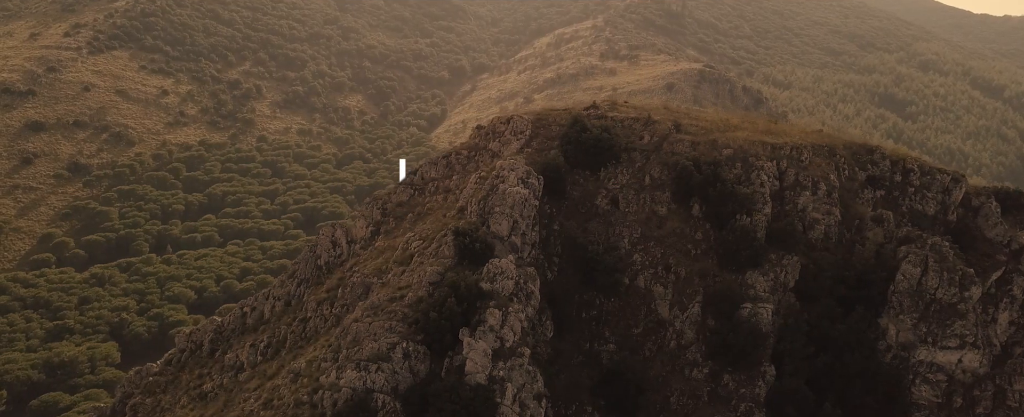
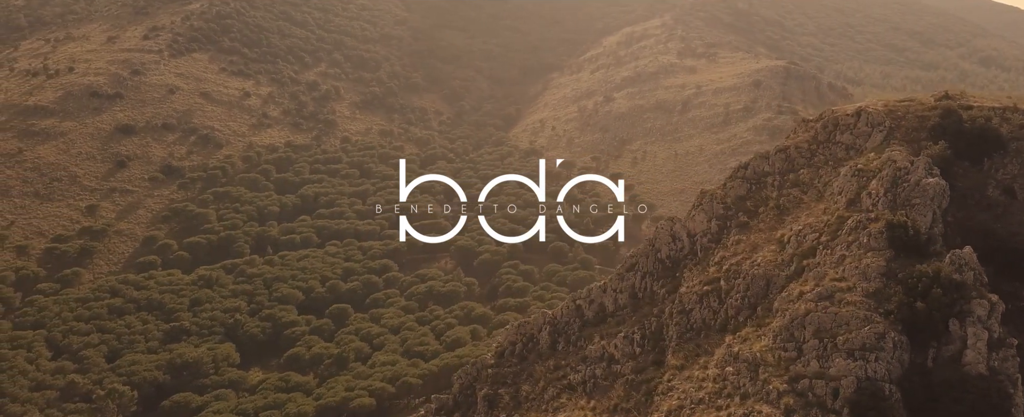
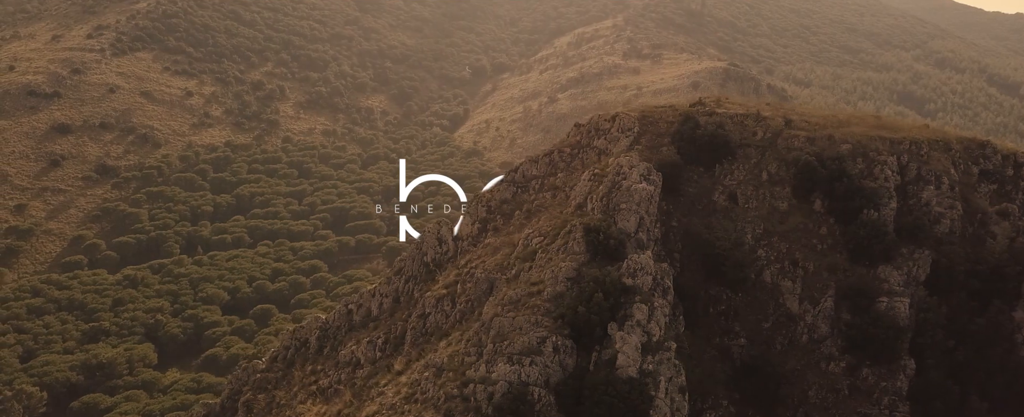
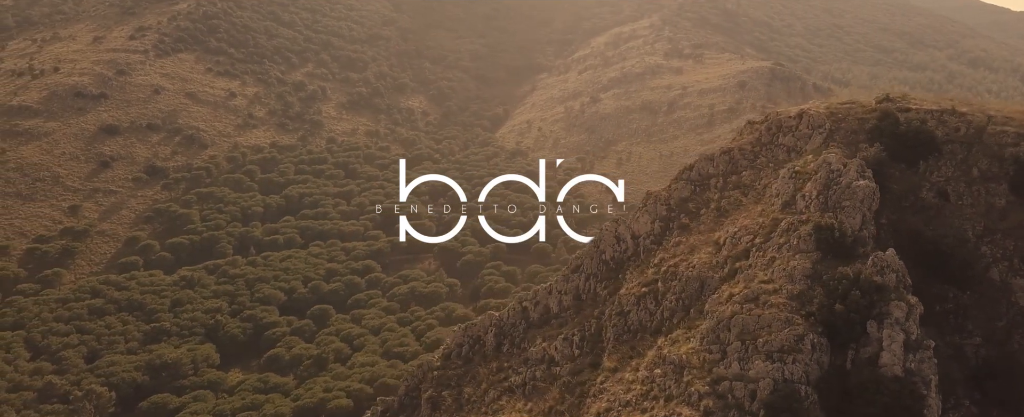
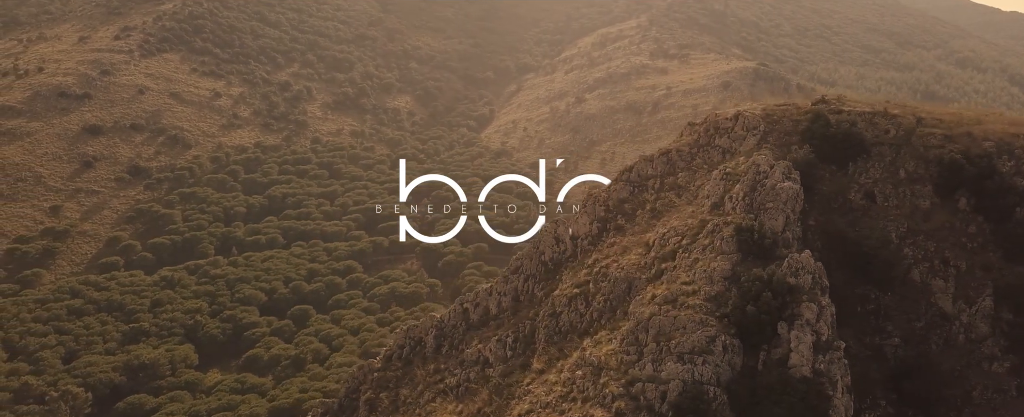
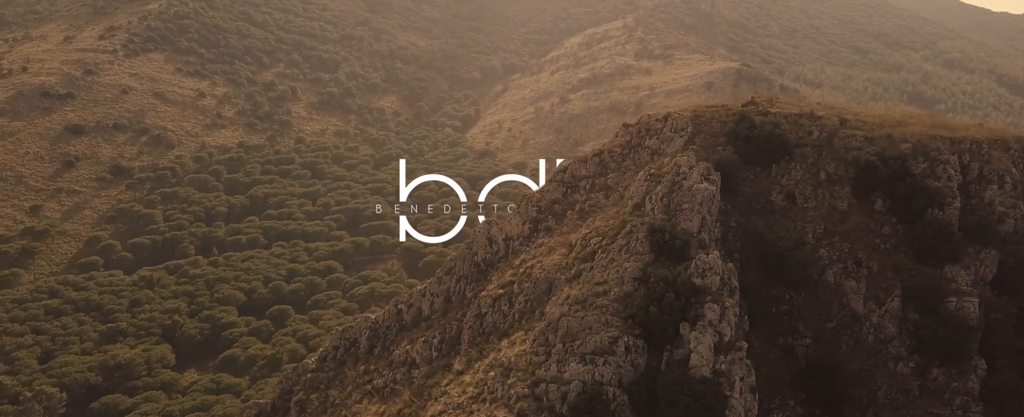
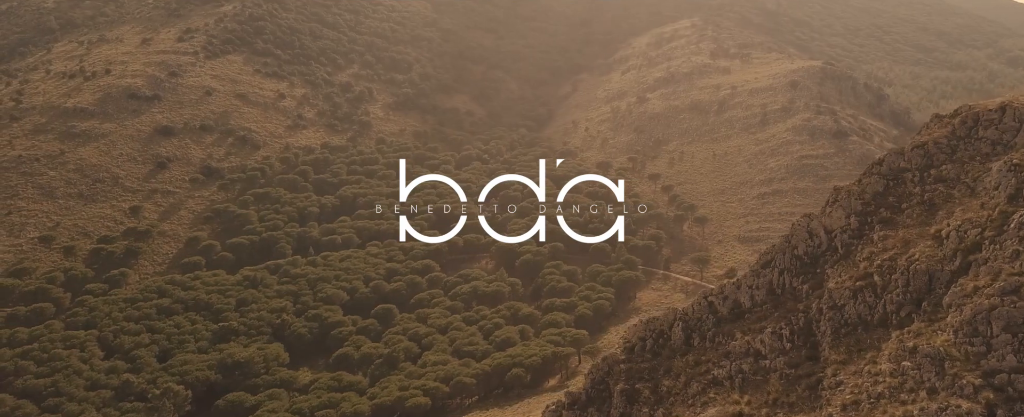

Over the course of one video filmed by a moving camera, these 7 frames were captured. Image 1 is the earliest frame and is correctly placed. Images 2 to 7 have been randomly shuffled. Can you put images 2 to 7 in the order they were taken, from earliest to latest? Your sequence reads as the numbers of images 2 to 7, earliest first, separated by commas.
3, 6, 5, 4, 2, 7
